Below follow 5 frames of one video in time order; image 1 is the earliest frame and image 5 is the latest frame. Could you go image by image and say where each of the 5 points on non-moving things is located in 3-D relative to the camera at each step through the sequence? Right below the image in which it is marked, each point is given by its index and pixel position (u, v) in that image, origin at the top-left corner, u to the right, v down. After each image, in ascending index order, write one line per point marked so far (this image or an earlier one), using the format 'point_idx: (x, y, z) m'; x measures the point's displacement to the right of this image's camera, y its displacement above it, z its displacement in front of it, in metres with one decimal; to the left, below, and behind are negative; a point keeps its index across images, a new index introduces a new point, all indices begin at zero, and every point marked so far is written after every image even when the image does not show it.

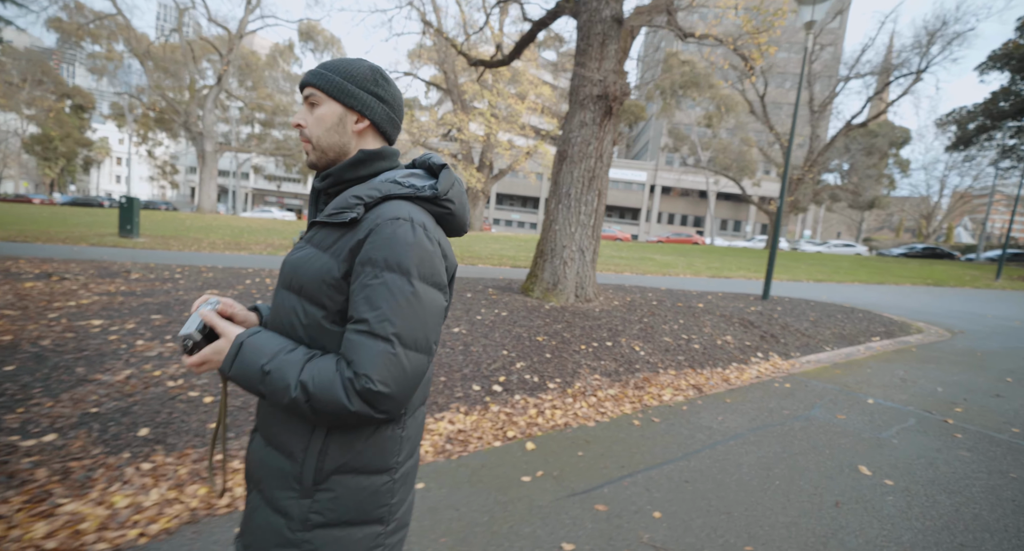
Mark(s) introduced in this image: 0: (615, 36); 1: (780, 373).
0: (+1.5, +3.6, +7.9) m
1: (+3.1, -1.1, +6.2) m
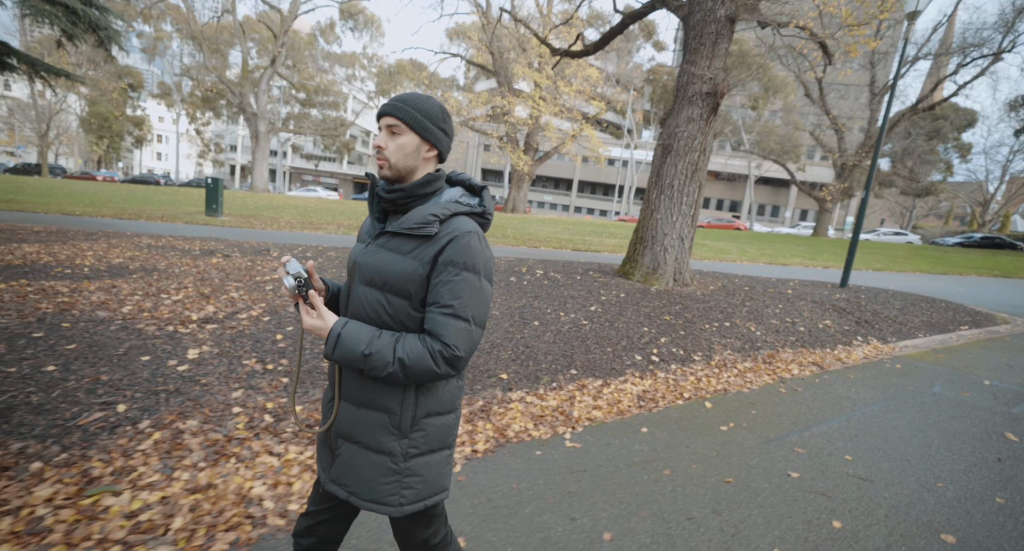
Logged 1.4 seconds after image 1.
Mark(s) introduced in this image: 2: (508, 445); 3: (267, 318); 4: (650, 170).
0: (+3.4, +3.8, +8.5) m
1: (+4.8, -1.0, +6.9) m
2: (0.0, -1.2, +3.7) m
3: (-2.4, -0.4, +5.3) m
4: (+2.3, +1.8, +9.0) m
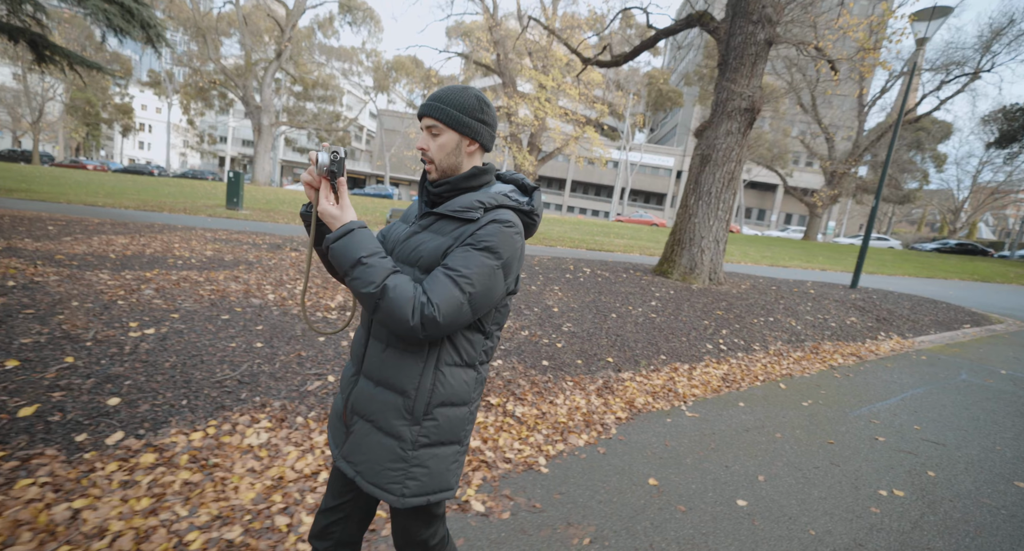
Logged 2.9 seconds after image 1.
0: (+4.4, +3.8, +9.3) m
1: (+5.8, -1.1, +7.8) m
2: (+1.1, -1.2, +4.4) m
3: (-1.4, -0.4, +6.0) m
4: (+3.2, +1.8, +9.8) m
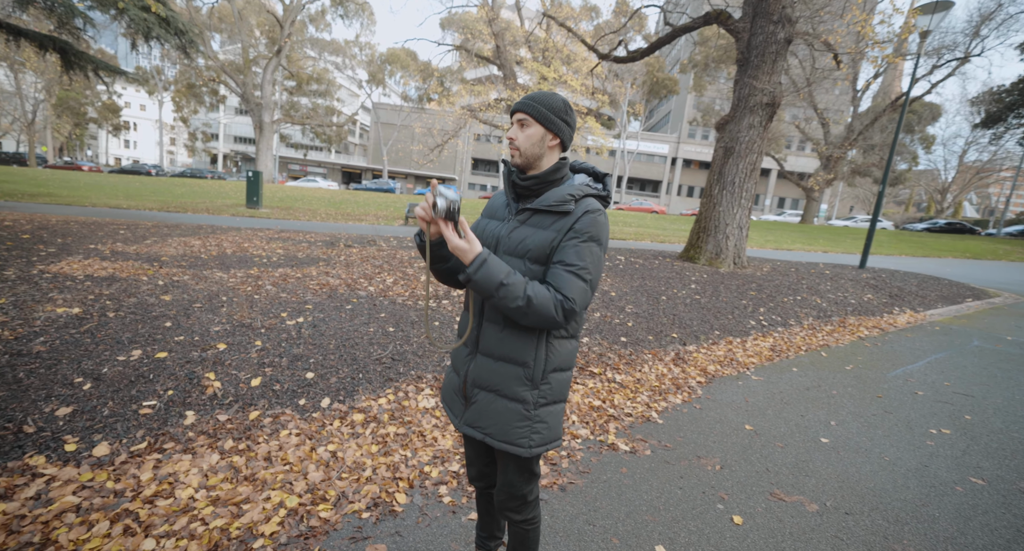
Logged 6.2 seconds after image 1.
0: (+5.1, +4.1, +10.1) m
1: (+6.7, -0.7, +8.7) m
2: (+2.0, -1.0, +5.2) m
3: (-0.5, -0.2, +6.7) m
4: (+4.0, +2.1, +10.6) m
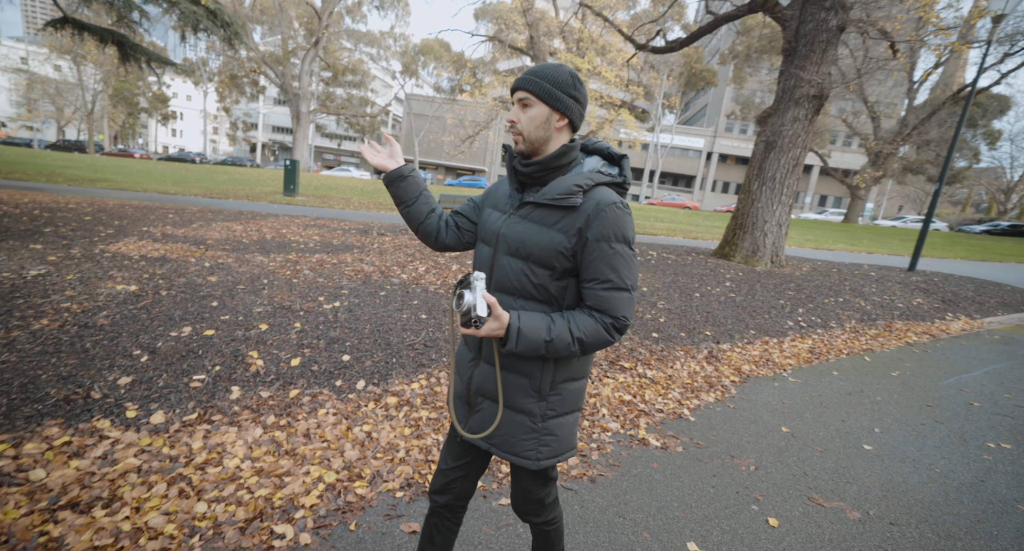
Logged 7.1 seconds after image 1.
0: (+5.7, +4.1, +9.8) m
1: (+7.1, -0.8, +8.4) m
2: (+2.3, -1.0, +5.2) m
3: (-0.1, -0.1, +6.8) m
4: (+4.6, +2.2, +10.4) m
